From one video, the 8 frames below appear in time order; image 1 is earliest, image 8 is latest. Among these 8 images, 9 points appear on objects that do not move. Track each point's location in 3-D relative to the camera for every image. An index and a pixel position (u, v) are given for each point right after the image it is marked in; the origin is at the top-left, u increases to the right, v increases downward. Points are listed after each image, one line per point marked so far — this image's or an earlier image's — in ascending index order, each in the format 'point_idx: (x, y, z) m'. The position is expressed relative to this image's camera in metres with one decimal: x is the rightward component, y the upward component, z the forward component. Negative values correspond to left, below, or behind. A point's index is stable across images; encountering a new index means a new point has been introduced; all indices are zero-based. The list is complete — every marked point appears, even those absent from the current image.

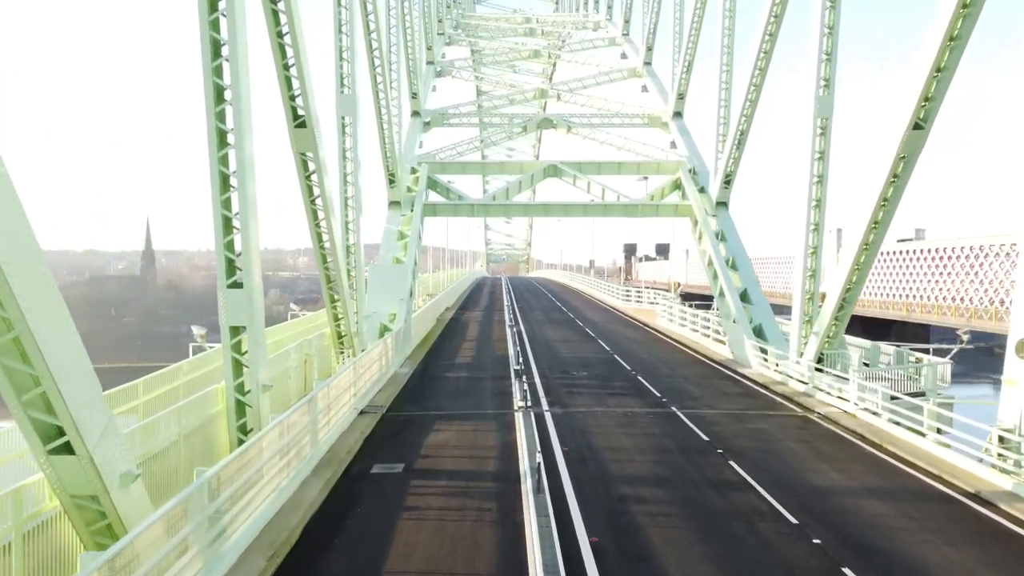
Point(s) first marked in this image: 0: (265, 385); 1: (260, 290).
0: (-3.4, -1.4, +11.2) m
1: (-3.4, 0.0, +11.0) m
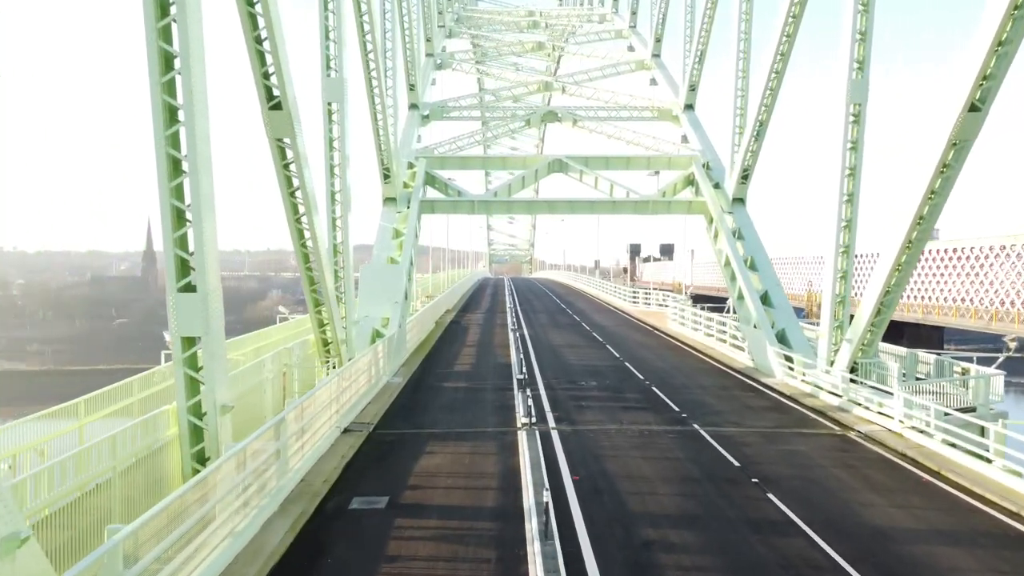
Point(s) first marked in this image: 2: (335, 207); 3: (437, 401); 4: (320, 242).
0: (-3.3, -1.4, +9.6) m
1: (-3.4, -0.1, +9.4) m
2: (-3.7, +1.7, +17.3) m
3: (-1.5, -2.2, +16.1) m
4: (-3.4, +0.8, +14.7) m
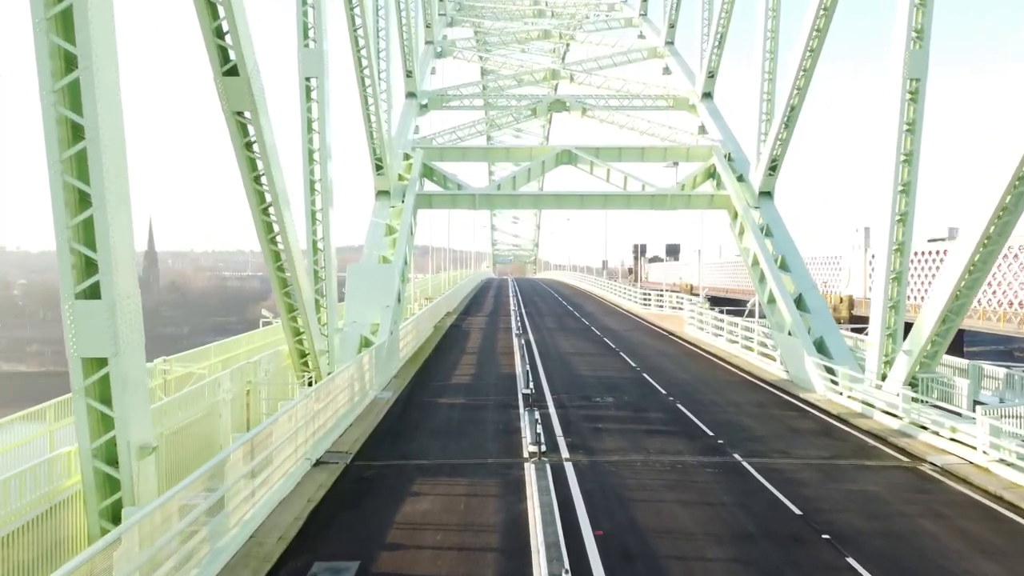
0: (-3.3, -1.4, +7.4) m
1: (-3.3, -0.1, +7.2) m
2: (-3.6, +1.7, +15.1) m
3: (-1.4, -2.3, +13.9) m
4: (-3.3, +0.8, +12.5) m
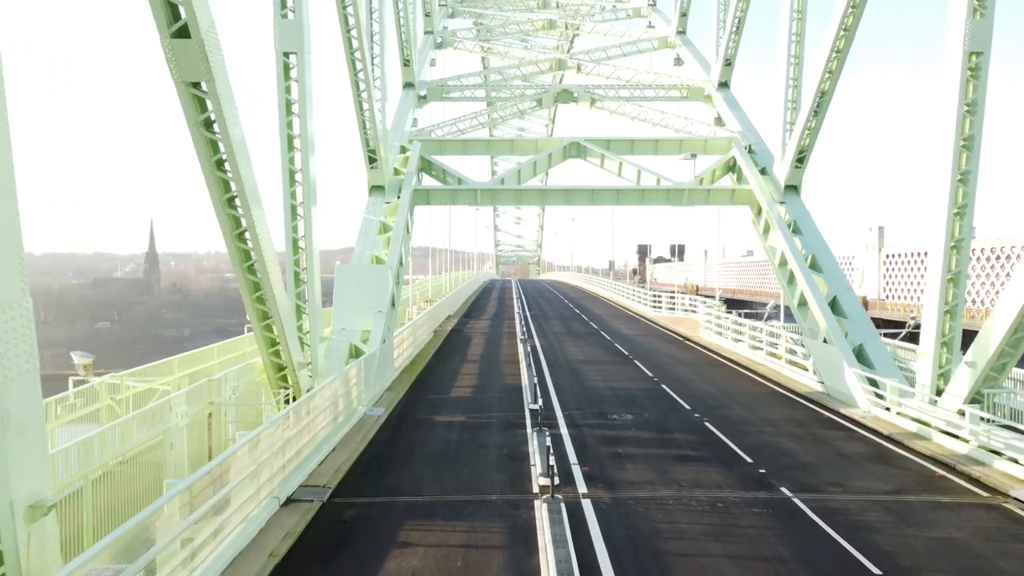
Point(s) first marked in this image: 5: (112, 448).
0: (-3.2, -1.5, +5.6) m
1: (-3.2, -0.2, +5.4) m
2: (-3.5, +1.6, +13.3) m
3: (-1.3, -2.4, +12.1) m
4: (-3.3, +0.7, +10.8) m
5: (-4.1, -1.7, +8.5) m
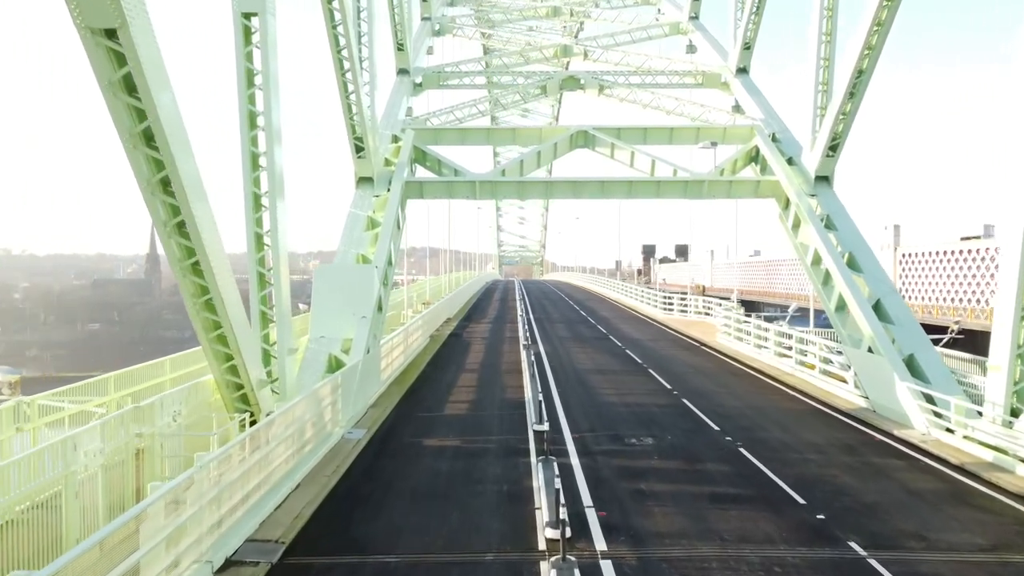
0: (-3.2, -1.5, +3.6) m
1: (-3.2, -0.2, +3.4) m
2: (-3.5, +1.6, +11.4) m
3: (-1.3, -2.4, +10.1) m
4: (-3.3, +0.7, +8.8) m
5: (-4.1, -1.7, +6.5) m
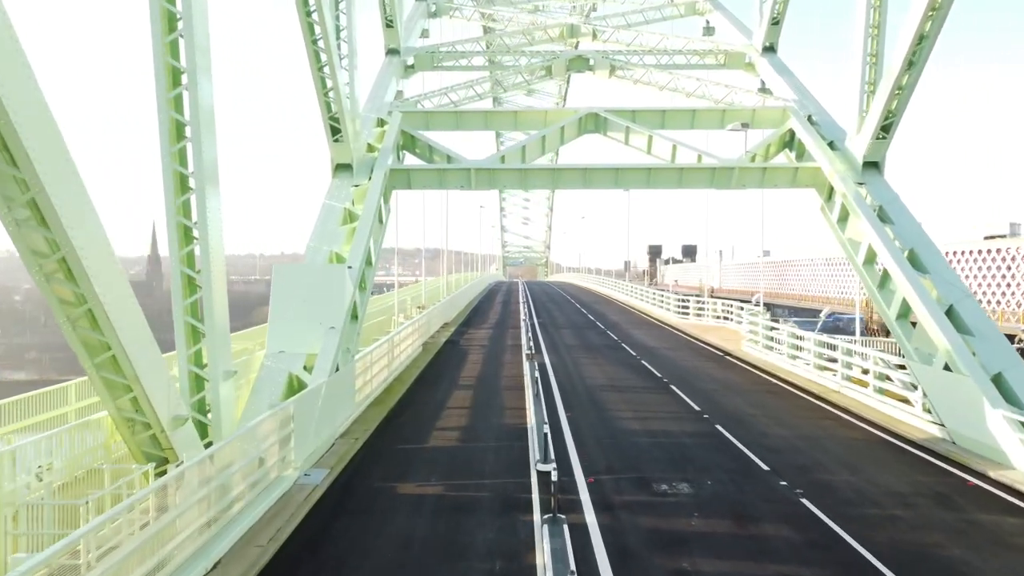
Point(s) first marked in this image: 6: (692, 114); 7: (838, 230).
0: (-3.3, -1.6, +1.1) m
1: (-3.3, -0.3, +0.9) m
2: (-3.6, +1.5, +8.8) m
3: (-1.3, -2.5, +7.6) m
4: (-3.3, +0.6, +6.3) m
5: (-4.2, -1.8, +4.0) m
6: (+4.4, +4.2, +19.9) m
7: (+6.5, +1.2, +16.5) m
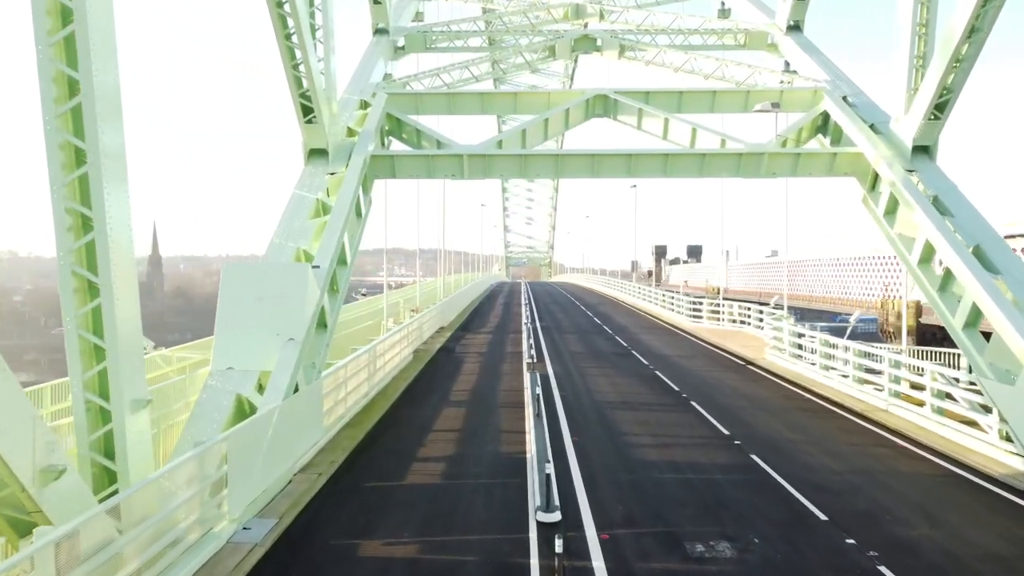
0: (-3.4, -1.6, -1.0) m
1: (-3.4, -0.3, -1.2) m
2: (-3.6, +1.5, +6.8) m
3: (-1.4, -2.5, +5.5) m
4: (-3.4, +0.6, +4.2) m
5: (-4.3, -1.8, +1.9) m
6: (+4.3, +4.2, +17.8) m
7: (+6.5, +1.1, +14.4) m
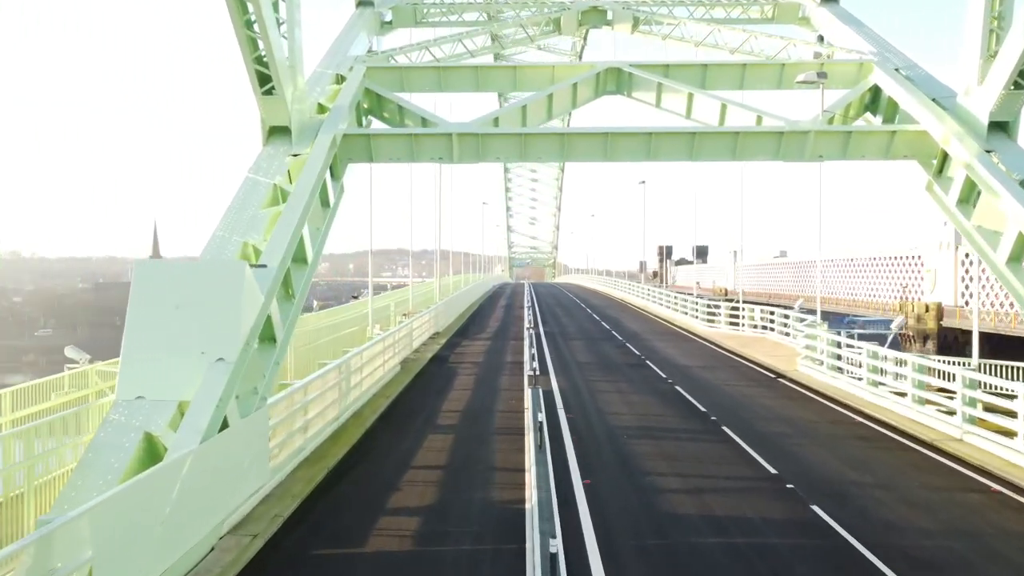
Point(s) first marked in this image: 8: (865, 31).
0: (-3.5, -1.7, -3.3) m
1: (-3.5, -0.3, -3.5) m
2: (-3.7, +1.4, +4.5) m
3: (-1.5, -2.5, +3.2) m
4: (-3.5, +0.5, +1.9) m
5: (-4.4, -1.8, -0.4) m
6: (+4.3, +4.1, +15.5) m
7: (+6.5, +1.1, +12.0) m
8: (+7.1, +5.2, +16.6) m
